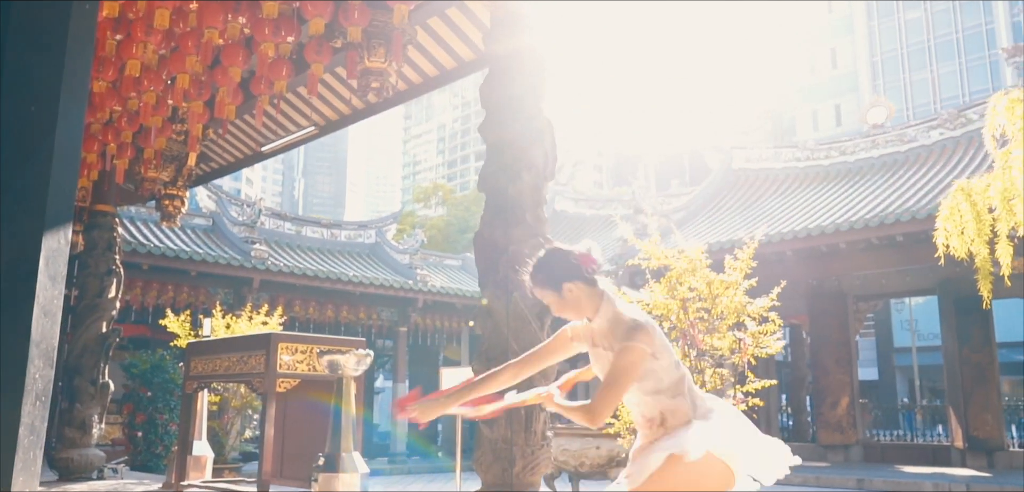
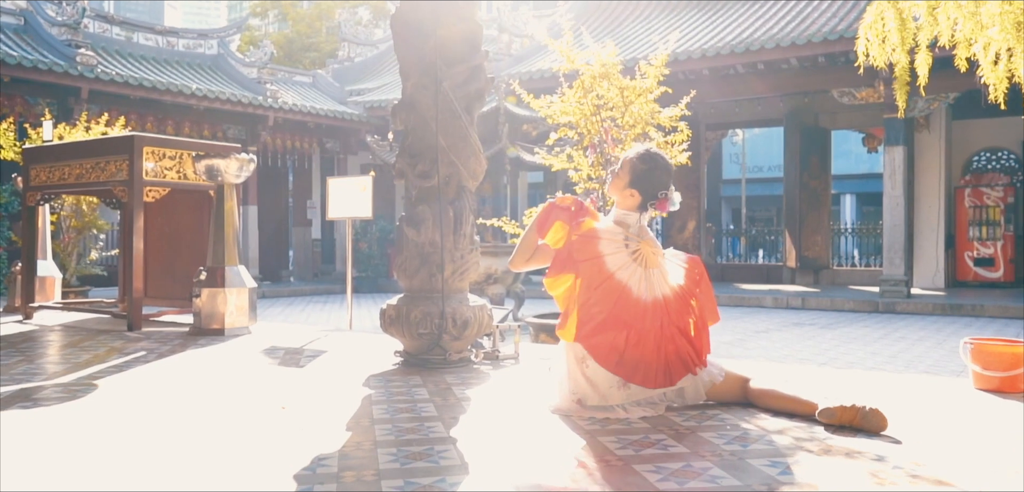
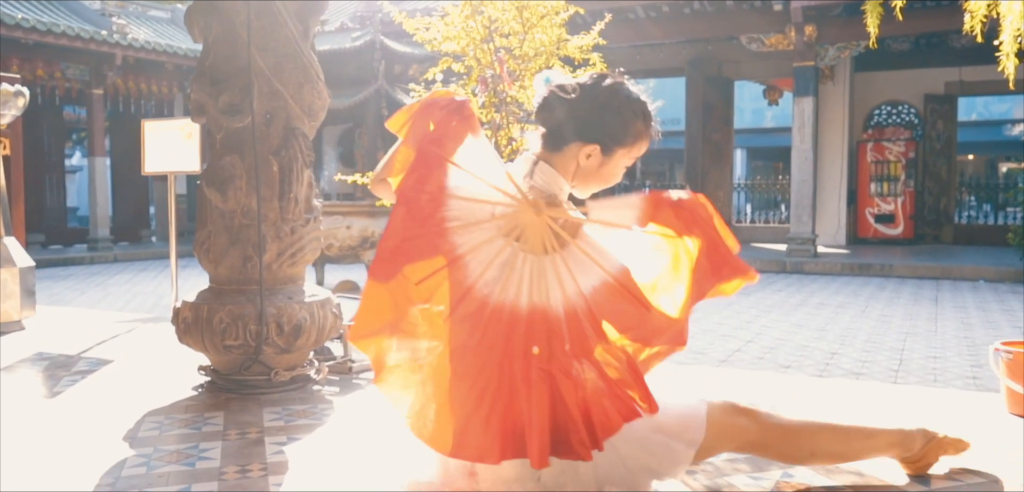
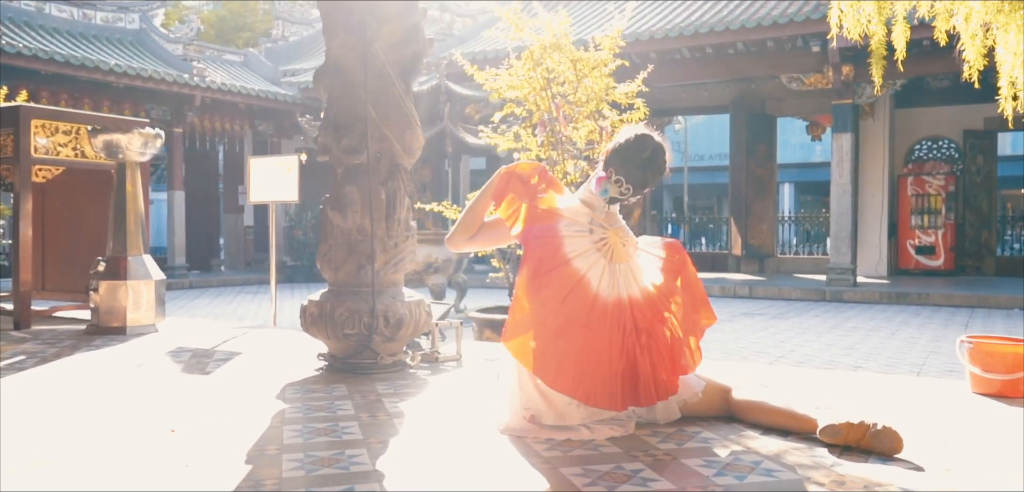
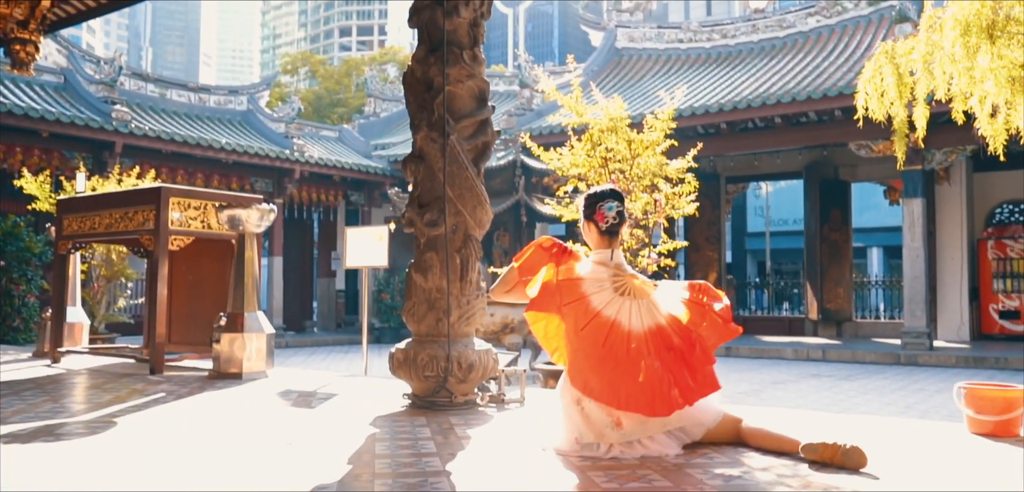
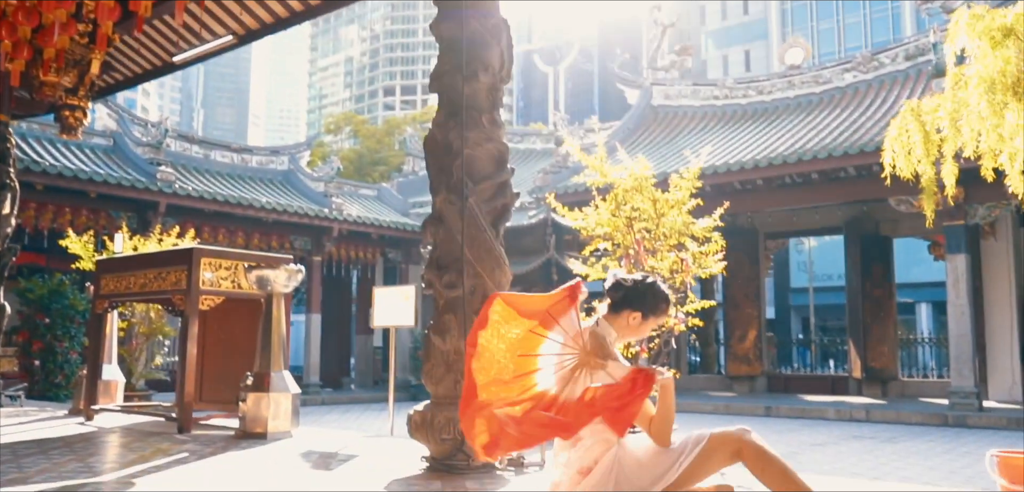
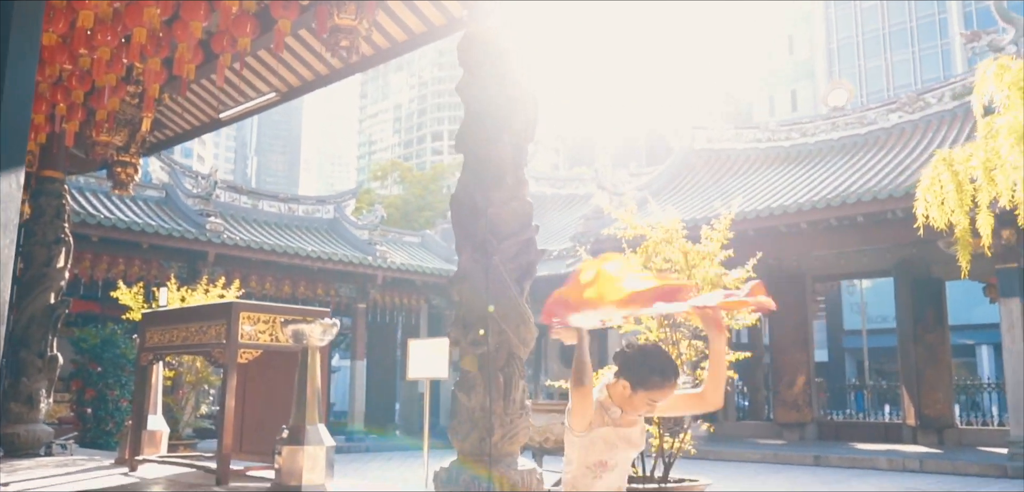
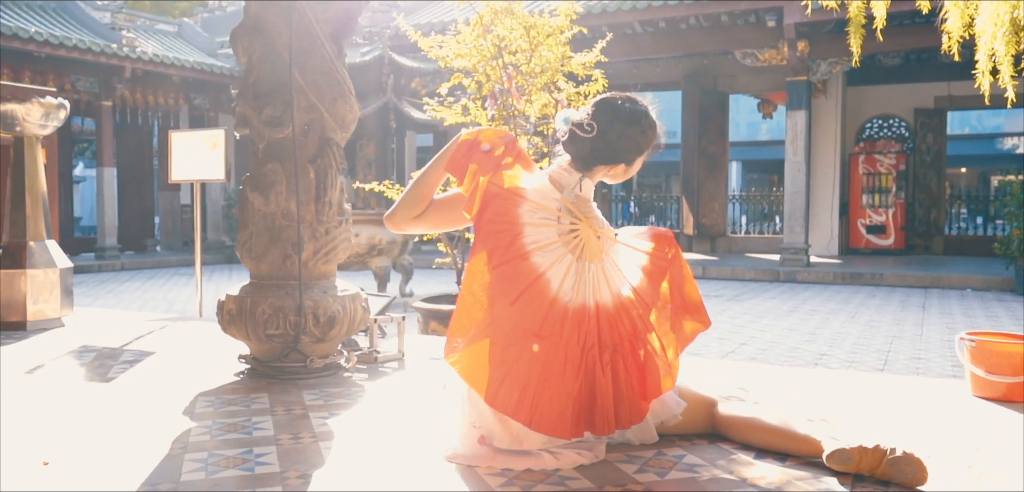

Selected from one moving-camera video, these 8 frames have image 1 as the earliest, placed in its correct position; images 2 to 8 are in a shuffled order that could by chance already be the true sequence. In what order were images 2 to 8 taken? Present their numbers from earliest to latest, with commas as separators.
7, 6, 5, 2, 4, 8, 3
